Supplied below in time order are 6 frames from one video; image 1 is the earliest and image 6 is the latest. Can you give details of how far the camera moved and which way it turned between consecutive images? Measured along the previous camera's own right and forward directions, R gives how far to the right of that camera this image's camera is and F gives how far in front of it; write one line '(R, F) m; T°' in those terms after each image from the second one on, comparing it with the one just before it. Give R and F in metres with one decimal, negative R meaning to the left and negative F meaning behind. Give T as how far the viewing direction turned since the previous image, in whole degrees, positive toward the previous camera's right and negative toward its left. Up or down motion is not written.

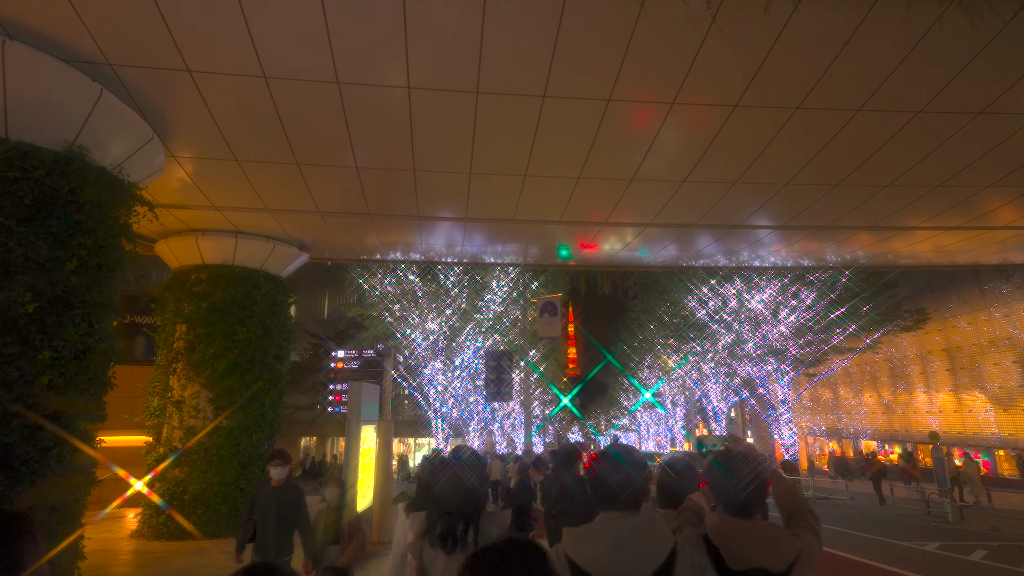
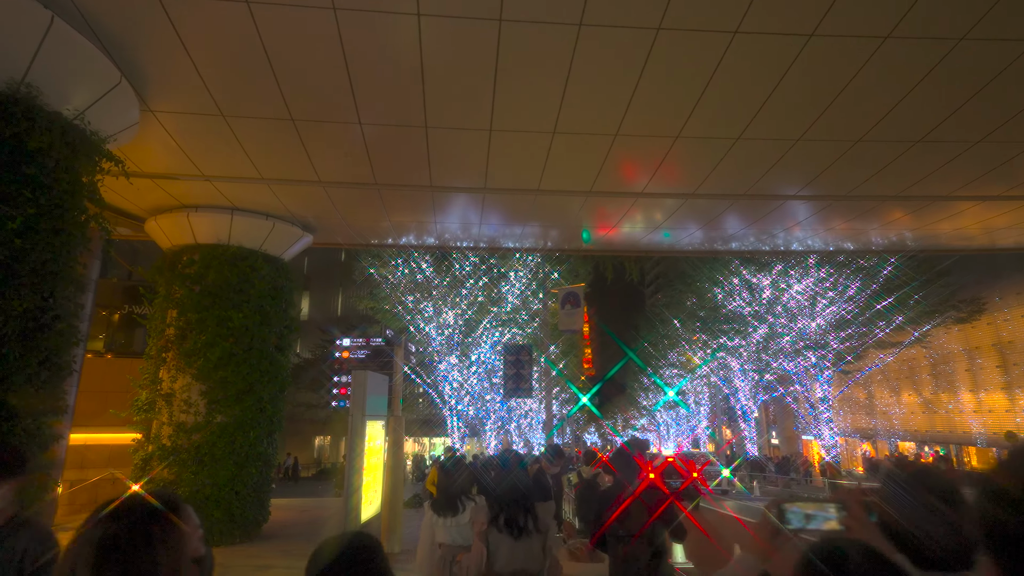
(-0.1, +0.9) m; -2°
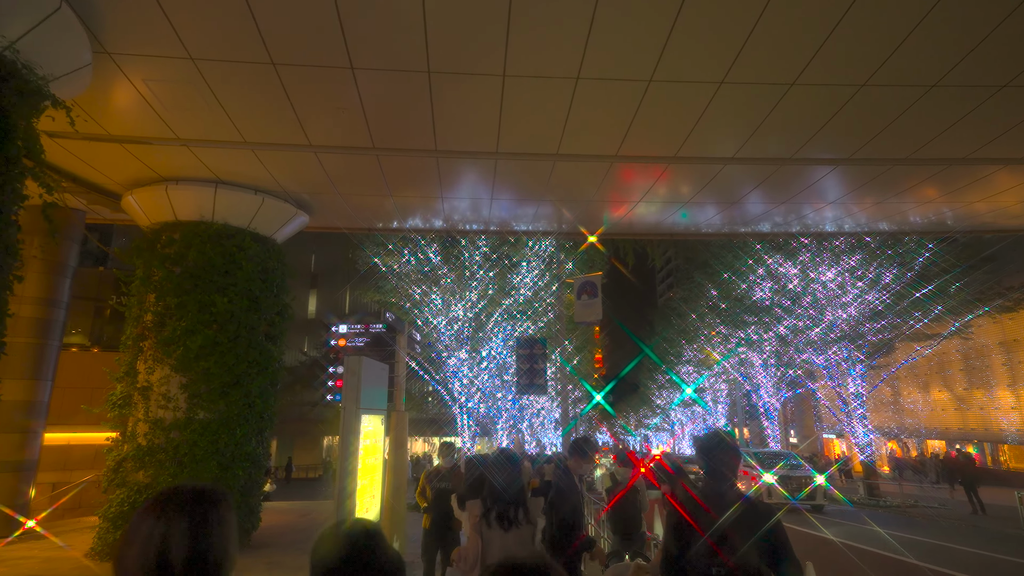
(-0.1, +0.9) m; -1°
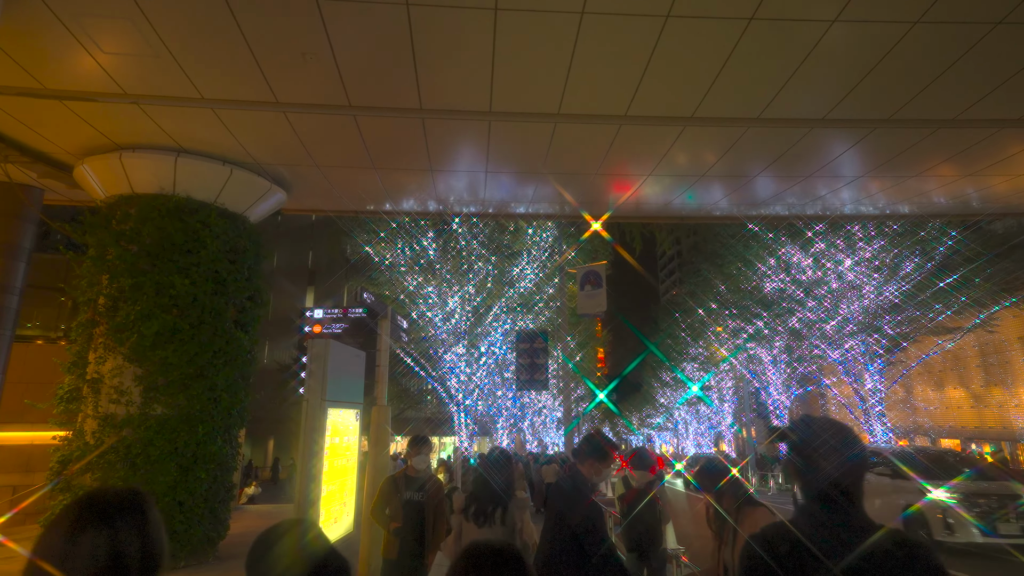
(+0.1, +0.8) m; 0°
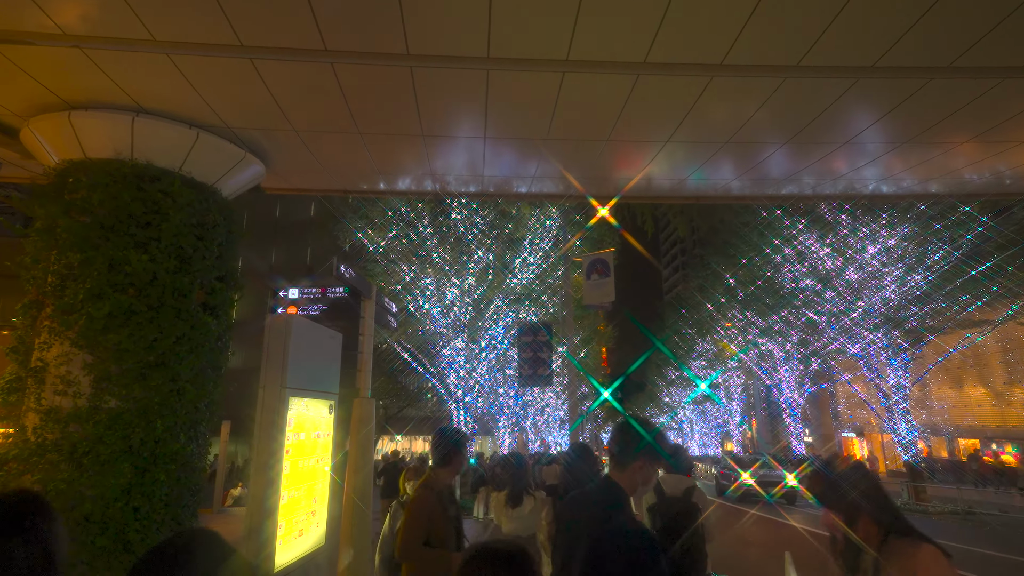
(0.0, +0.8) m; 0°
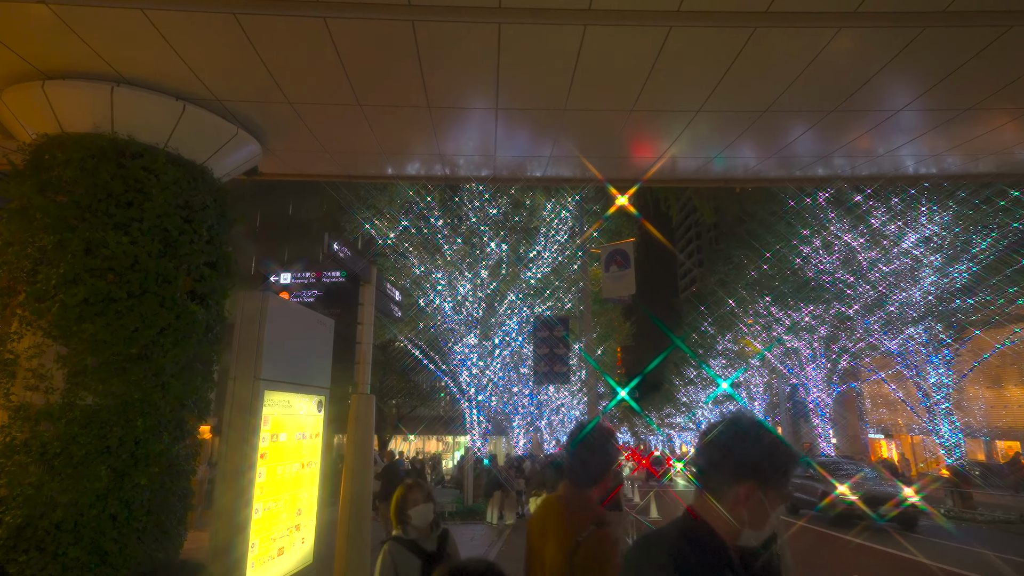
(0.0, +0.6) m; -1°
